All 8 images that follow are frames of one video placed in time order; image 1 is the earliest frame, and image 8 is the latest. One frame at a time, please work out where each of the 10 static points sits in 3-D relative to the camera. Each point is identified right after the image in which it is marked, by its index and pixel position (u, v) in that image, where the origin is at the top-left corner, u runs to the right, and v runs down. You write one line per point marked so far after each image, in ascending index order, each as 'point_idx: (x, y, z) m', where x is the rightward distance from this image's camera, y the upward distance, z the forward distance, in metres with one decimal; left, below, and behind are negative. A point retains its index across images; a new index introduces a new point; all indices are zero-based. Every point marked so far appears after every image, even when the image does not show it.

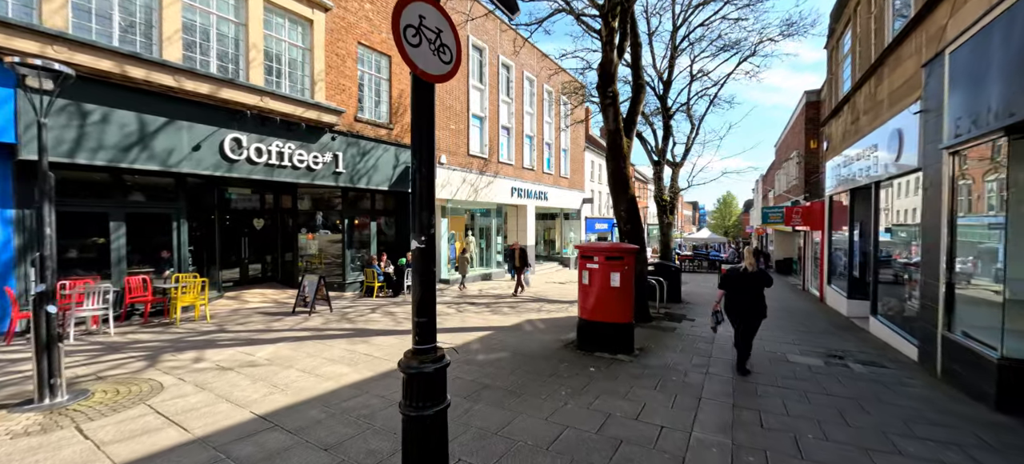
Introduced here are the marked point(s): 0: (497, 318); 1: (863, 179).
0: (-0.3, -1.8, +8.4) m
1: (+7.6, +1.2, +8.6) m
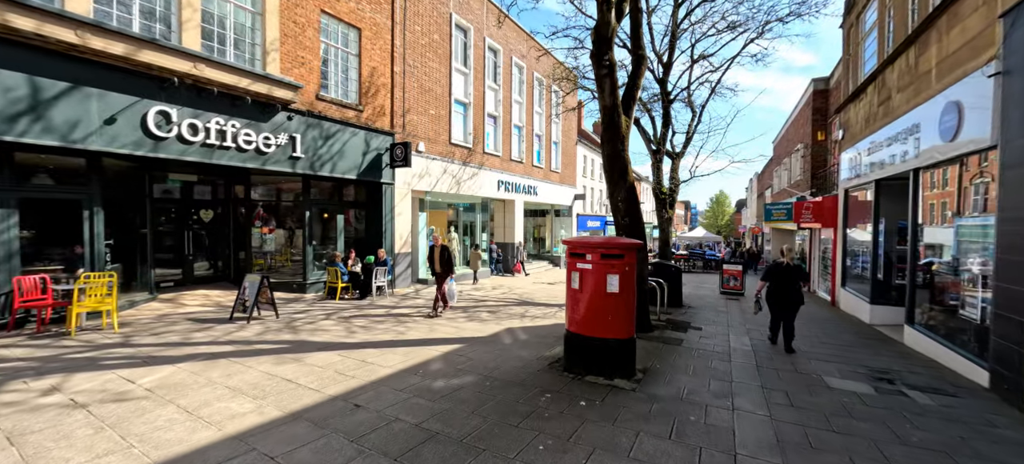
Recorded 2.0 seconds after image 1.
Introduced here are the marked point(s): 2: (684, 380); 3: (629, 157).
0: (-0.7, -1.7, +7.2) m
1: (+7.2, +1.2, +7.5) m
2: (+2.0, -1.7, +4.5) m
3: (+2.1, +1.3, +7.1) m
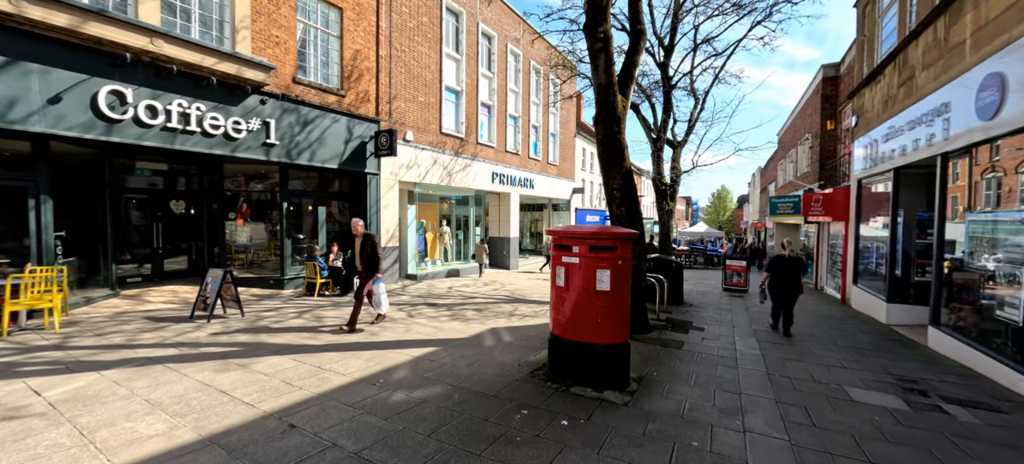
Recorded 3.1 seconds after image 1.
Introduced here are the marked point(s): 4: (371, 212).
0: (-0.9, -1.5, +6.6) m
1: (+7.0, +1.4, +6.8) m
2: (+1.7, -1.6, +3.9) m
3: (+1.8, +1.4, +6.4) m
4: (-3.8, +0.5, +10.9) m
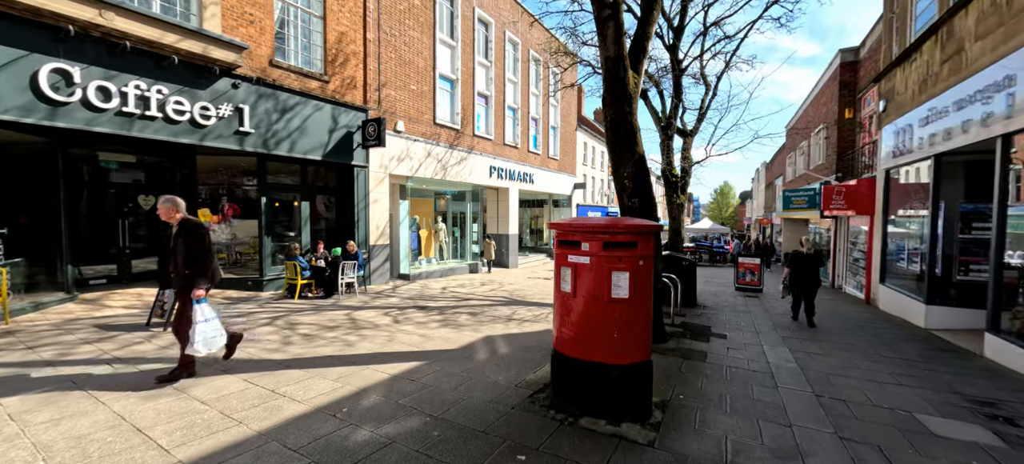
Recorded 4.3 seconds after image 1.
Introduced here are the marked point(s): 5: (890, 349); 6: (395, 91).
0: (-1.0, -1.5, +5.8) m
1: (+6.9, +1.5, +6.0) m
2: (+1.7, -1.5, +3.1) m
3: (+1.8, +1.5, +5.6) m
4: (-3.9, +0.6, +10.1) m
5: (+5.7, -1.7, +6.1) m
6: (-3.2, +3.9, +11.1) m
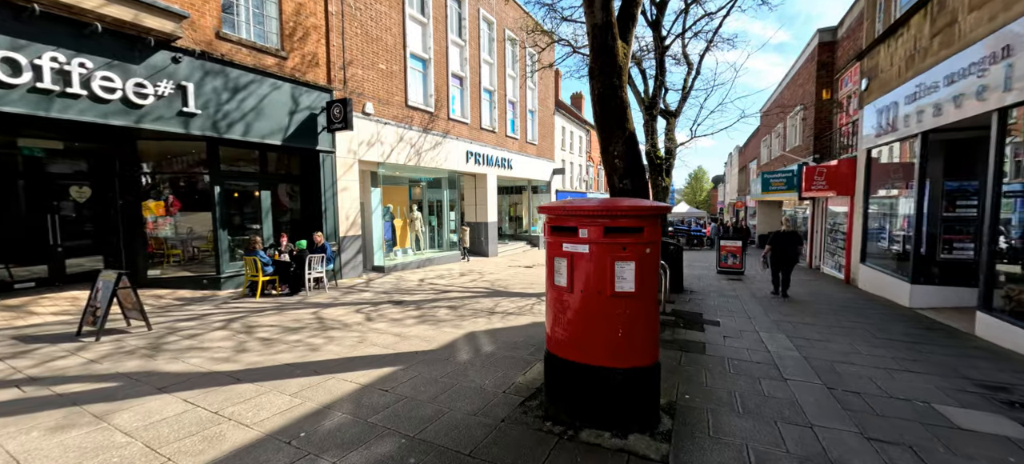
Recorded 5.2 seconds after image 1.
0: (-1.2, -1.3, +5.3) m
1: (+6.6, +1.8, +5.9) m
2: (+1.6, -1.4, +2.8) m
3: (+1.5, +1.7, +5.2) m
4: (-4.4, +0.8, +9.4) m
5: (+5.5, -1.4, +6.0) m
6: (-3.8, +4.2, +10.3) m
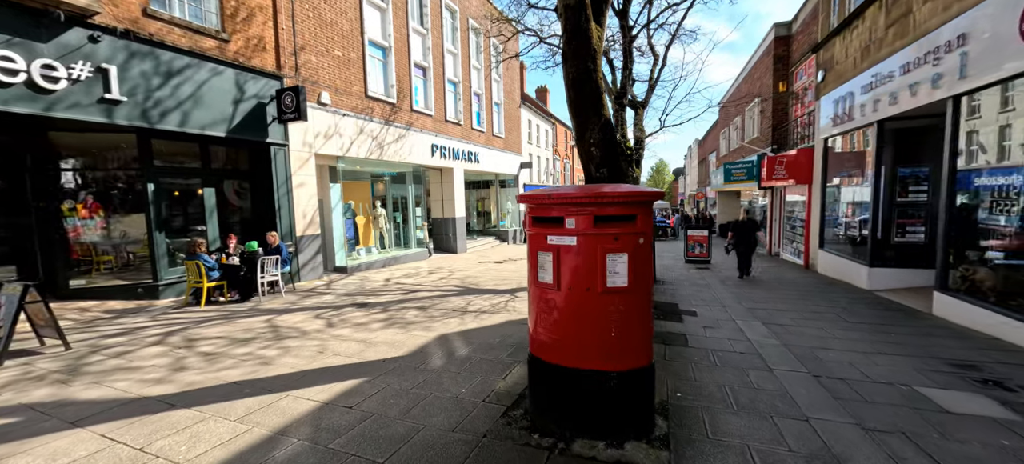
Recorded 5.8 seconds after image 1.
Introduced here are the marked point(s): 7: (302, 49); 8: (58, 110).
0: (-1.5, -1.3, +4.9) m
1: (+6.2, +2.0, +6.0) m
2: (+1.5, -1.3, +2.6) m
3: (+1.1, +1.8, +5.0) m
4: (-5.0, +0.8, +8.7) m
5: (+5.1, -1.2, +6.1) m
6: (-4.7, +4.2, +9.6) m
7: (-4.8, +4.2, +9.2) m
8: (-6.5, +1.8, +5.8) m
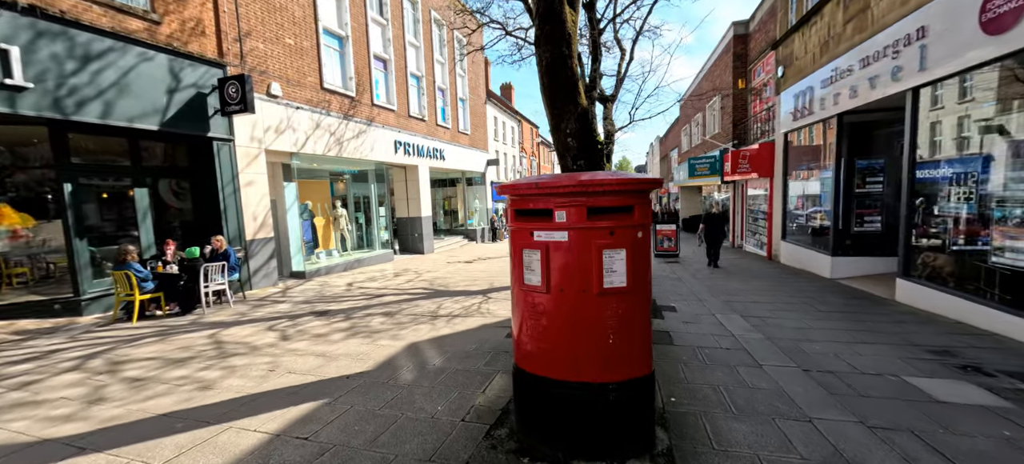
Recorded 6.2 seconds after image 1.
0: (-1.8, -1.3, +4.4) m
1: (+5.7, +2.2, +6.2) m
2: (+1.4, -1.3, +2.4) m
3: (+0.8, +1.9, +4.7) m
4: (-5.6, +0.8, +7.9) m
5: (+4.7, -1.1, +6.2) m
6: (-5.4, +4.1, +8.8) m
7: (-5.5, +4.1, +8.5) m
8: (-6.9, +1.6, +4.9) m
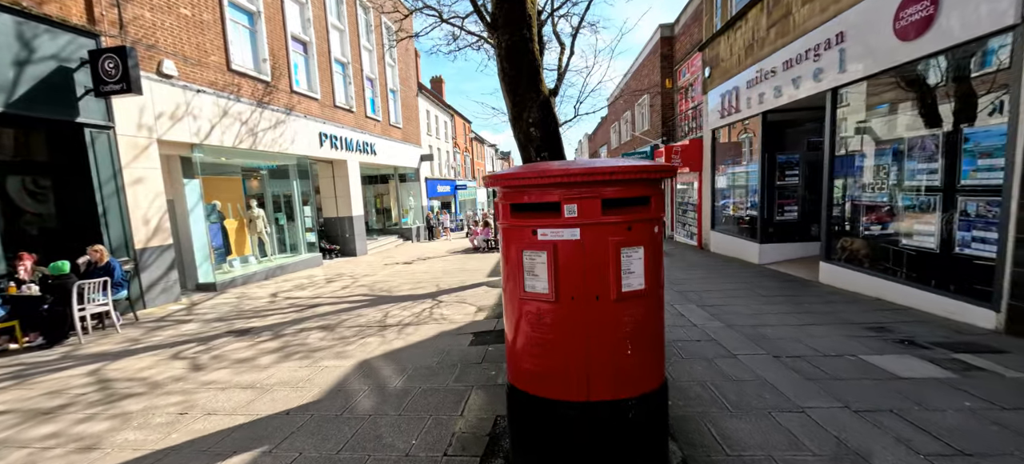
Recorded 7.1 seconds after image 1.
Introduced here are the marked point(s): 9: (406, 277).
0: (-2.1, -1.3, +3.7) m
1: (+4.9, +2.4, +6.7) m
2: (+1.4, -1.2, +2.3) m
3: (+0.3, +1.9, +4.4) m
4: (-6.5, +0.6, +6.4) m
5: (+4.0, -0.9, +6.5) m
6: (-6.6, +4.0, +7.4) m
7: (-6.6, +4.0, +7.0) m
8: (-7.3, +1.5, +3.3) m
9: (-2.4, -1.0, +9.0) m
